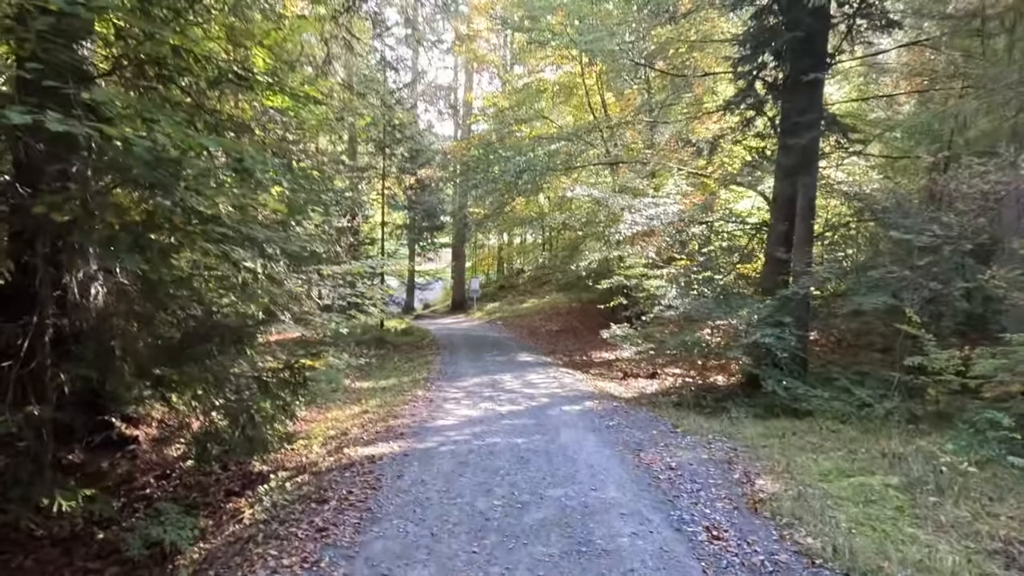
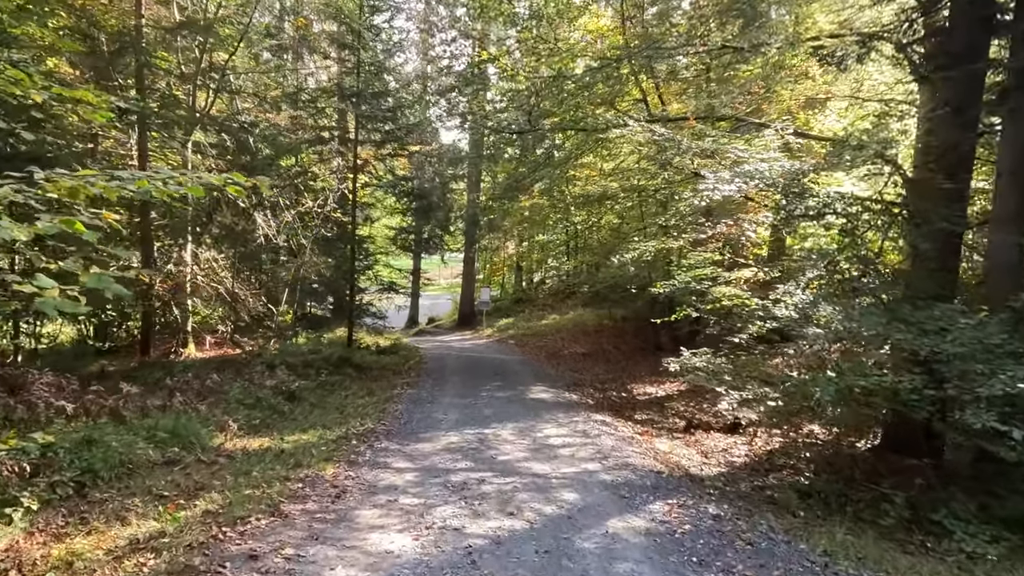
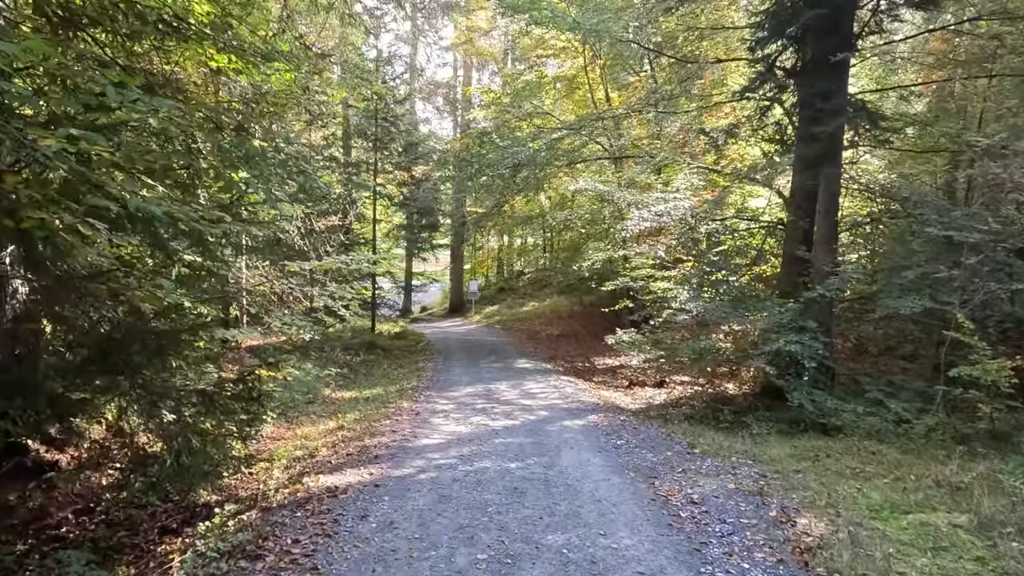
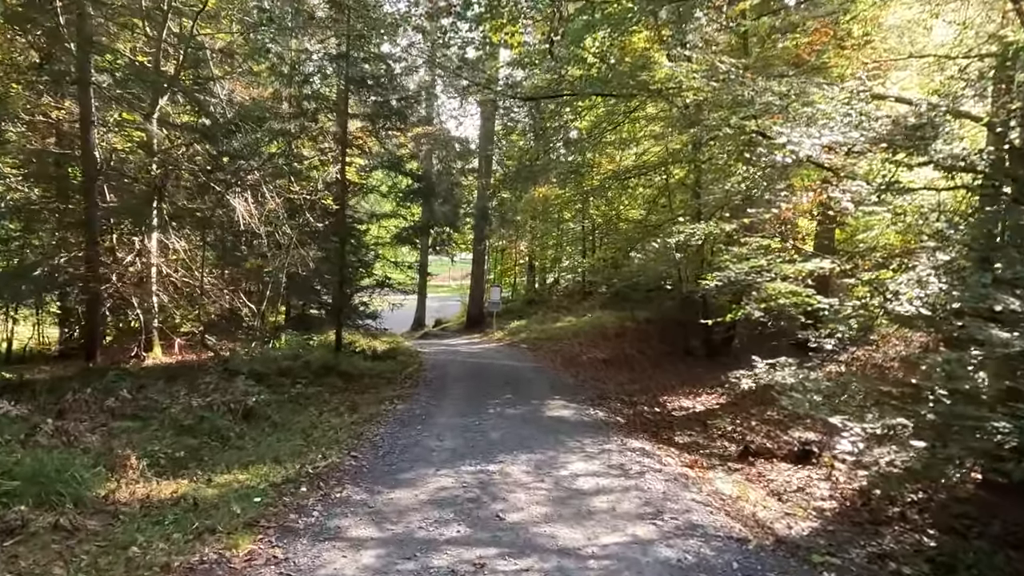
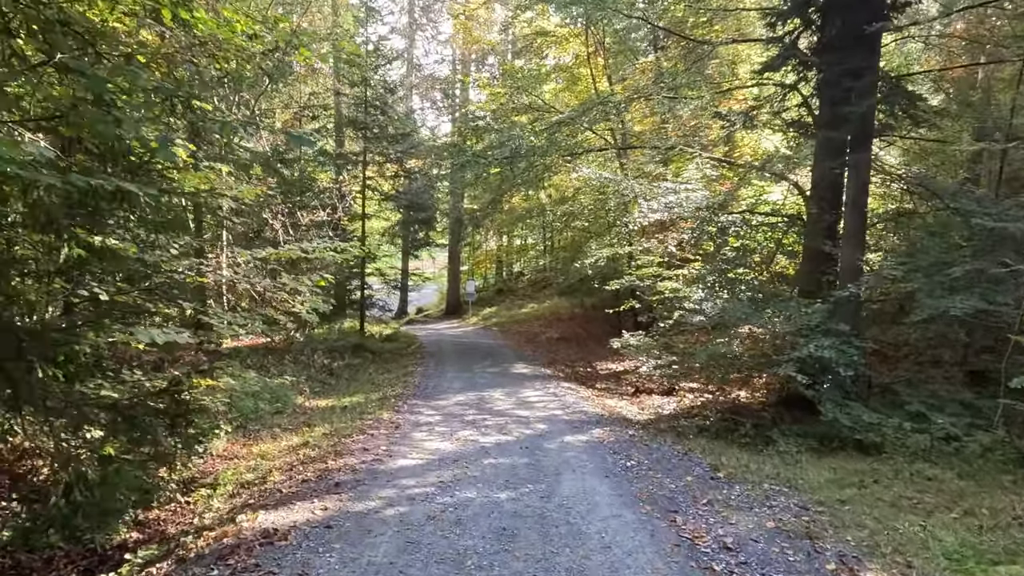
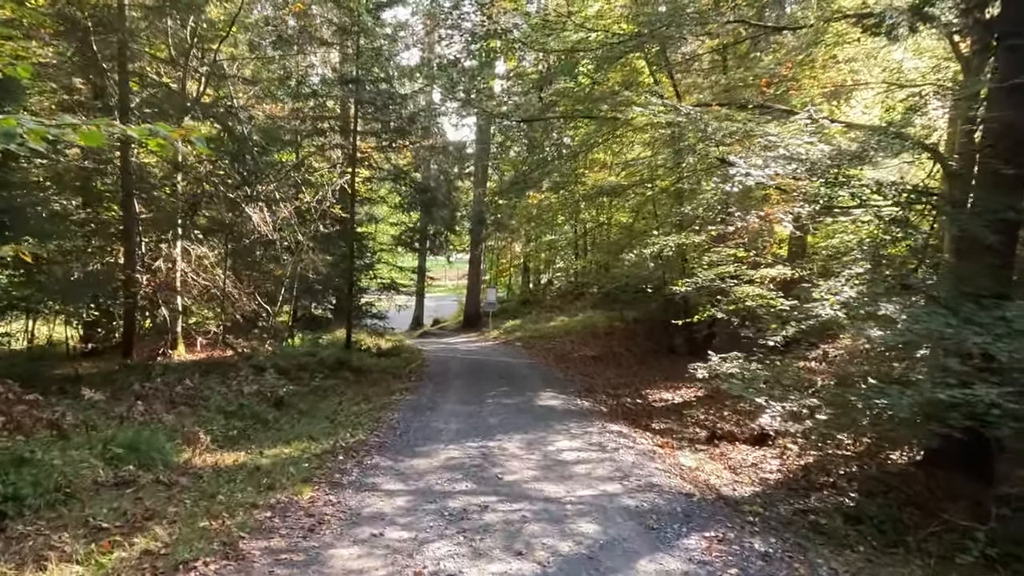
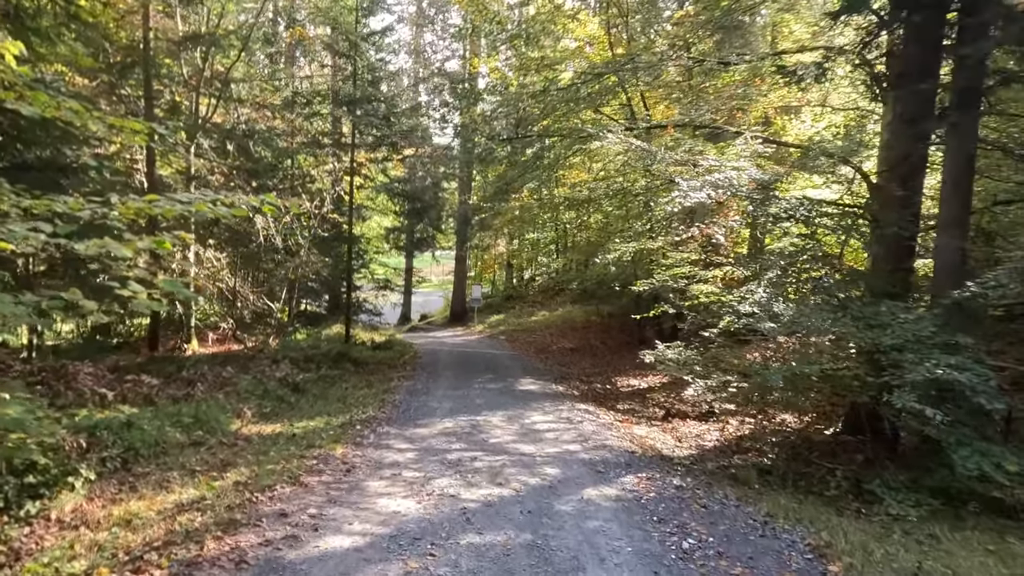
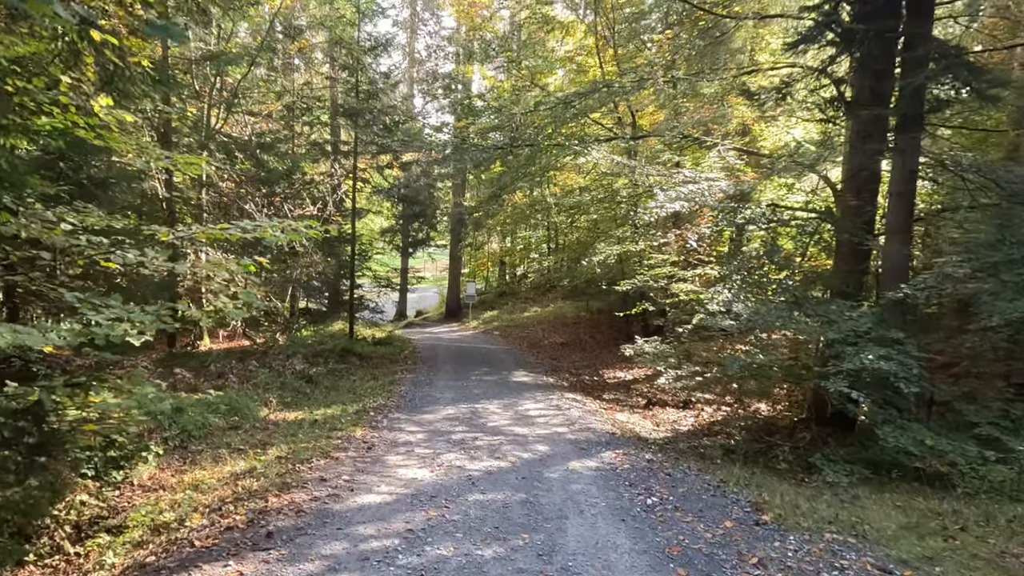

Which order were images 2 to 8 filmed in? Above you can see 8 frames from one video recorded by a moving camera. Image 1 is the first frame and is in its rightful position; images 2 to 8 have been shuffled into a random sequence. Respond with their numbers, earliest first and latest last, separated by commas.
3, 5, 8, 7, 2, 6, 4
